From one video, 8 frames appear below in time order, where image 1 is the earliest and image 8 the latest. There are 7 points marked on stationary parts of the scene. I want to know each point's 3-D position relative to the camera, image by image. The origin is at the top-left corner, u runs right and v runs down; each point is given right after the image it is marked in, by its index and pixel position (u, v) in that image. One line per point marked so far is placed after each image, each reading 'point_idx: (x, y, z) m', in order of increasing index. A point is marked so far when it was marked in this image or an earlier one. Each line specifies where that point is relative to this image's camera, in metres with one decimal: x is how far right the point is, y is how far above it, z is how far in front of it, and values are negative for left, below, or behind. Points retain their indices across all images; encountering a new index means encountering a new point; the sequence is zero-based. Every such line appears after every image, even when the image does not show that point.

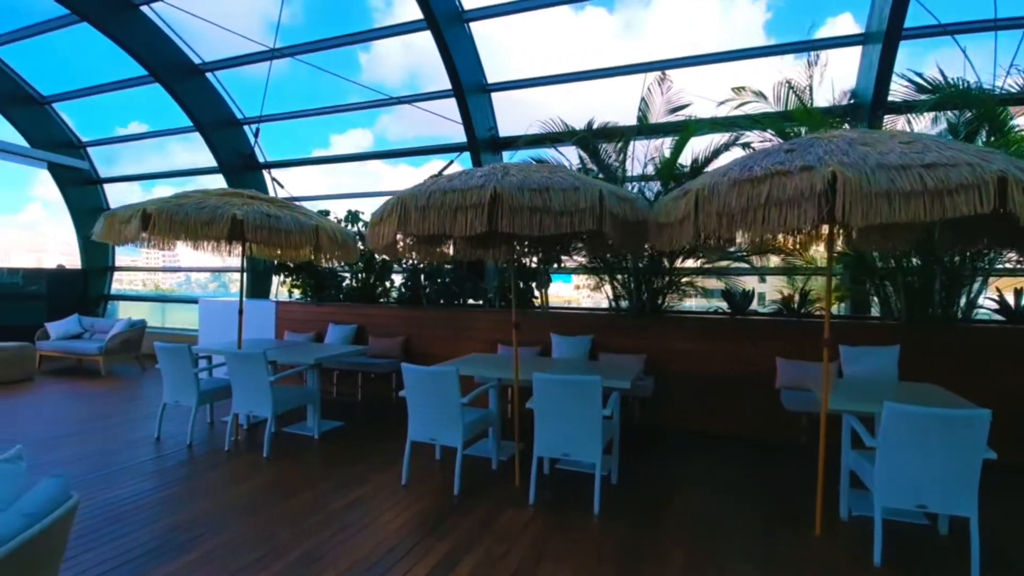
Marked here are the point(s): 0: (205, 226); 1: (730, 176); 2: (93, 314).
0: (-2.1, +0.4, +3.5) m
1: (+1.1, +0.6, +2.5) m
2: (-8.0, -0.5, +9.7) m
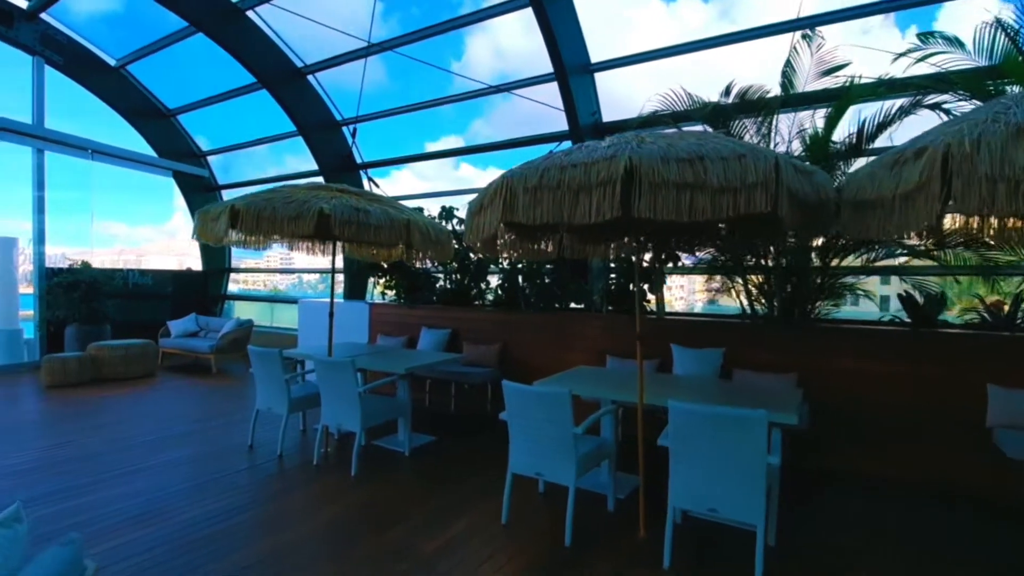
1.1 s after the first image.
0: (-1.4, +0.4, +3.2) m
1: (+1.6, +0.5, +1.6) m
2: (-6.1, -0.5, +10.3) m
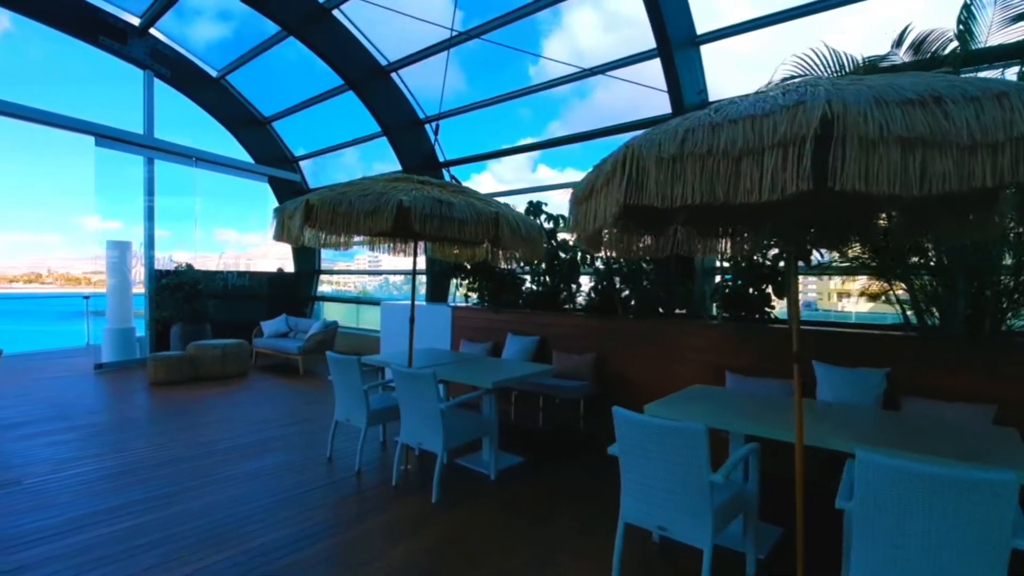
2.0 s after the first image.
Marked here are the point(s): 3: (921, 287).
0: (-0.8, +0.4, +2.8) m
1: (+1.9, +0.5, +0.9) m
2: (-4.3, -0.5, +10.6) m
3: (+2.9, 0.0, +3.6) m
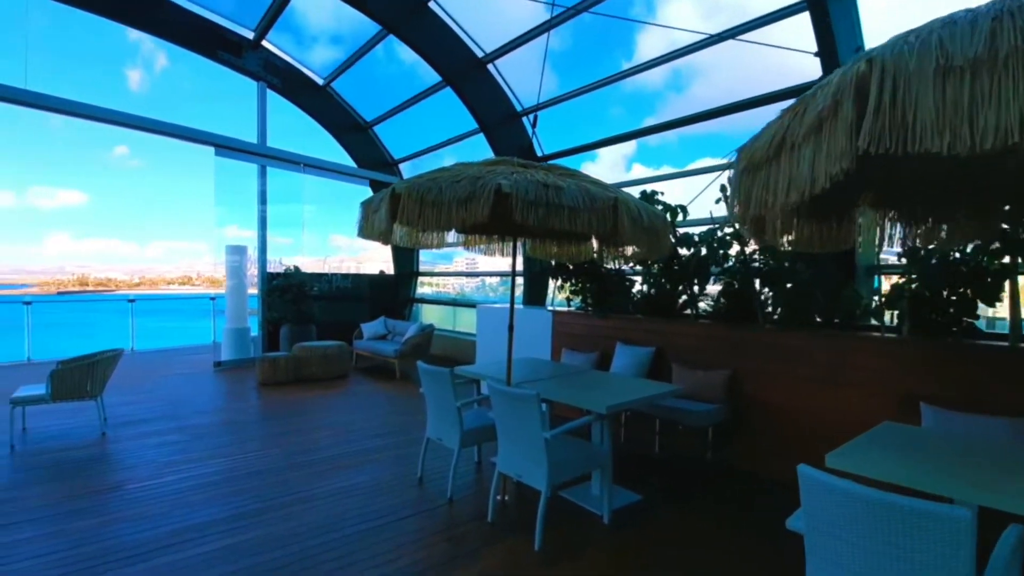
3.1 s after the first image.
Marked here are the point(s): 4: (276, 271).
0: (-0.2, +0.4, +2.4) m
1: (+2.1, +0.5, -0.1) m
2: (-2.3, -0.6, +10.6) m
3: (+3.5, 0.0, +2.4) m
4: (-4.0, +0.3, +8.7) m
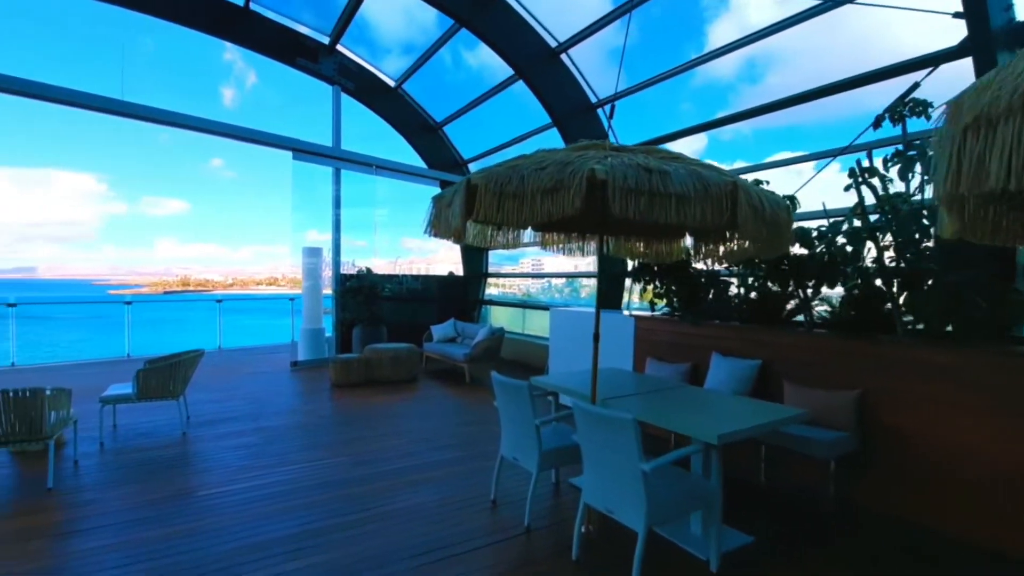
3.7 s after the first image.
0: (+0.1, +0.4, +2.0) m
1: (+2.1, +0.5, -0.7) m
2: (-0.8, -0.6, +10.5) m
3: (+3.9, 0.0, +1.6) m
4: (-2.8, +0.3, +8.8) m
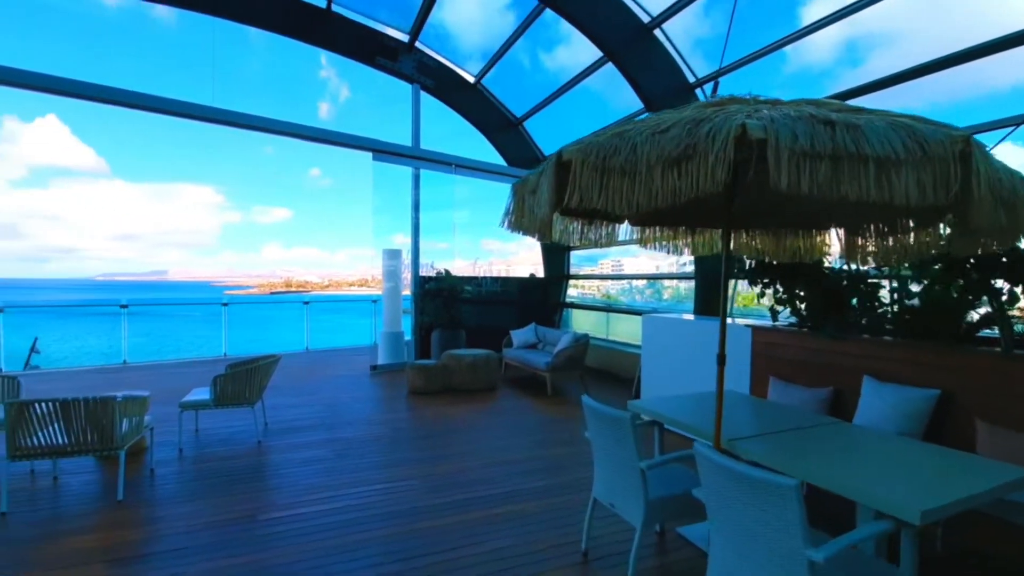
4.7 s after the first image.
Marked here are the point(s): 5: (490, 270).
0: (+0.4, +0.3, +1.5) m
1: (+2.0, +0.5, -1.5) m
2: (+0.8, -0.7, +10.0) m
3: (+4.1, -0.1, +0.5) m
4: (-1.4, +0.2, +8.6) m
5: (-0.4, +0.3, +9.2) m
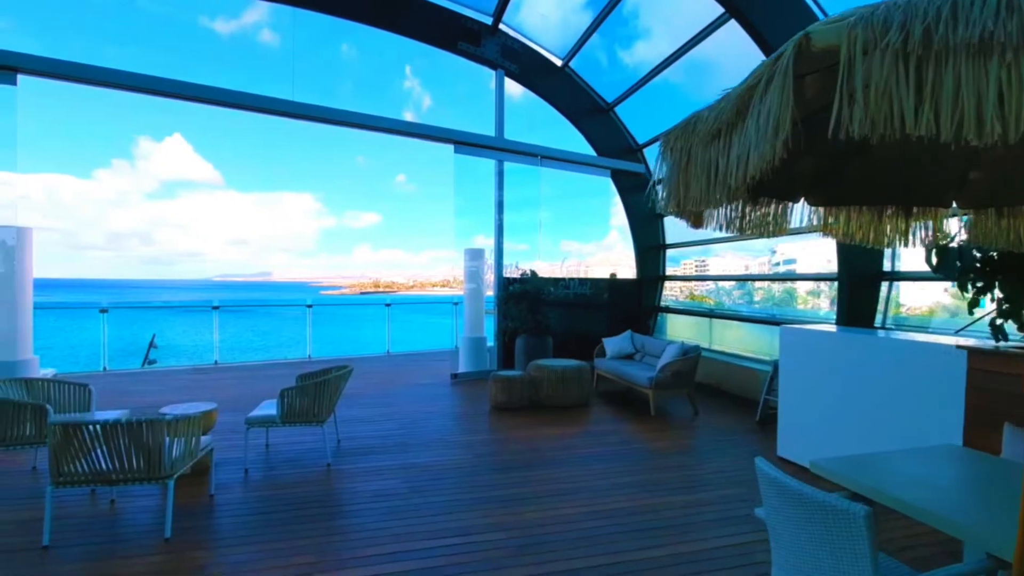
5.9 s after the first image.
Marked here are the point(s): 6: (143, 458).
0: (+0.7, +0.3, +0.6) m
1: (+1.8, +0.4, -2.6) m
2: (+2.4, -0.7, +9.0) m
3: (+4.2, -0.1, -0.9) m
4: (0.0, +0.2, +8.0) m
5: (+1.1, +0.3, +8.4) m
6: (-1.9, -0.9, +2.6) m
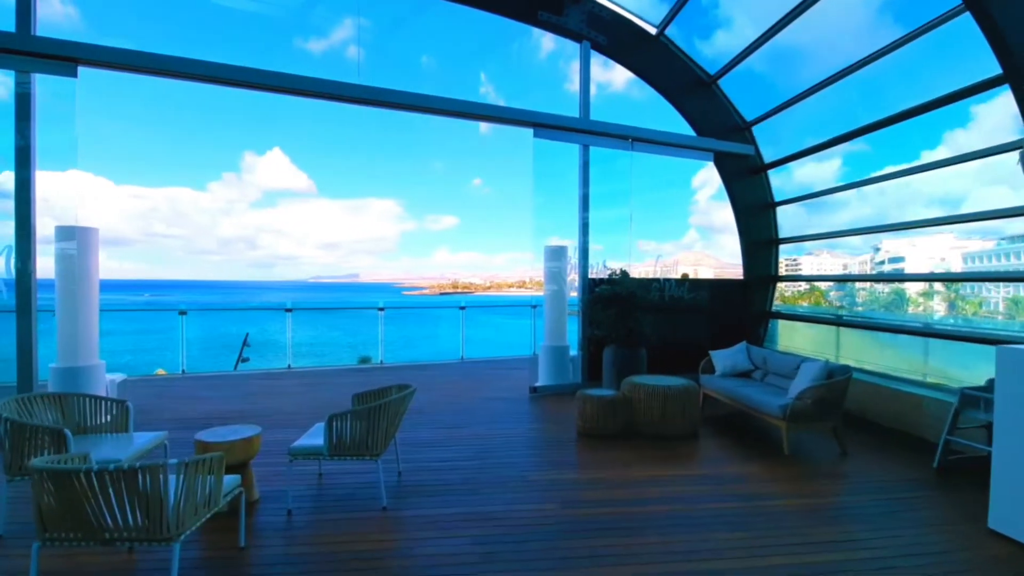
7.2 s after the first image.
0: (+0.9, +0.3, -0.3) m
1: (+1.4, +0.4, -3.6) m
2: (+3.7, -0.7, +7.7) m
3: (+4.0, -0.1, -2.4) m
4: (+1.2, +0.2, +7.0) m
5: (+2.3, +0.3, +7.3) m
6: (-1.5, -0.9, +2.1) m
